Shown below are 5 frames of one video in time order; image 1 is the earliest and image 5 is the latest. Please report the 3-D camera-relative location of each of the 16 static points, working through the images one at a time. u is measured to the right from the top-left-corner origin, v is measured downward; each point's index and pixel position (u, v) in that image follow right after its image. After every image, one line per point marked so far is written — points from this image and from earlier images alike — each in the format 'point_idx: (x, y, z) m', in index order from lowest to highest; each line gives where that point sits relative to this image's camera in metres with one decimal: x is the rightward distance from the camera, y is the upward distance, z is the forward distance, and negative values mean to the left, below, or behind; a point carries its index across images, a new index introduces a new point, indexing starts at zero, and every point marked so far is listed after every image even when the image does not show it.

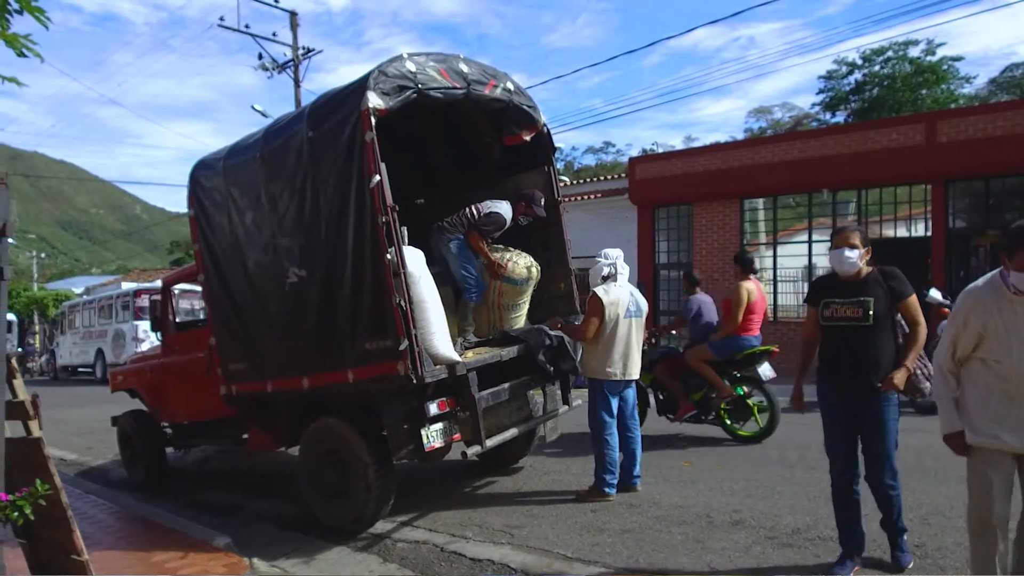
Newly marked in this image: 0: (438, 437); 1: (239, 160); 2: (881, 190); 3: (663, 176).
0: (-0.5, -1.1, +5.5) m
1: (-2.3, +1.1, +6.3) m
2: (+6.9, +1.8, +14.0) m
3: (+3.3, +2.4, +16.5) m
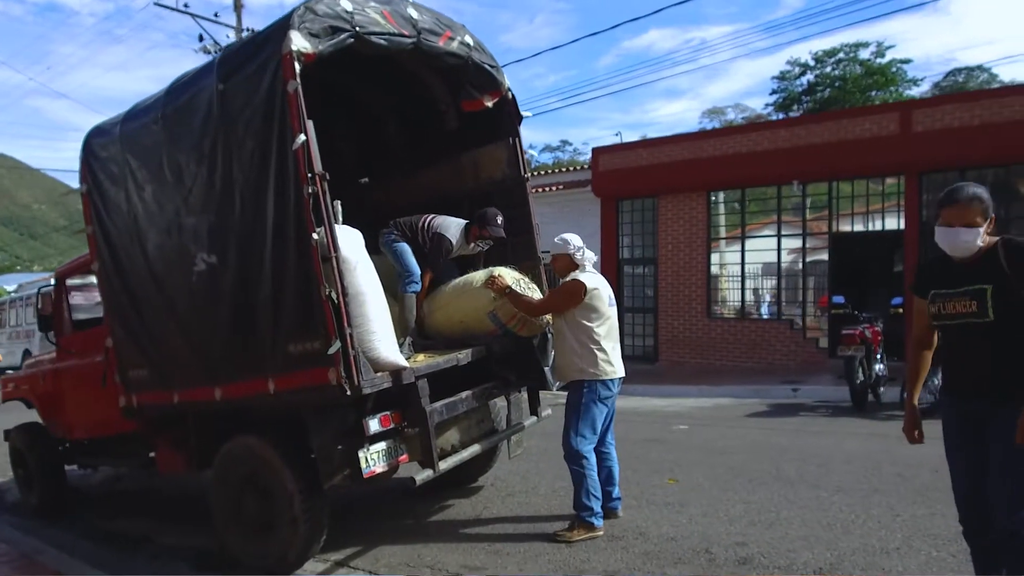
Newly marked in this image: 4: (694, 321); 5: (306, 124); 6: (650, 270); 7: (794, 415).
0: (-0.8, -1.0, +4.5) m
1: (-2.6, +1.1, +5.2) m
2: (+6.1, +1.9, +13.4) m
3: (+2.4, +2.5, +15.7) m
4: (+3.7, -0.7, +15.2) m
5: (-1.2, +0.9, +4.2) m
6: (+3.0, +0.3, +15.8) m
7: (+3.5, -1.6, +9.2) m
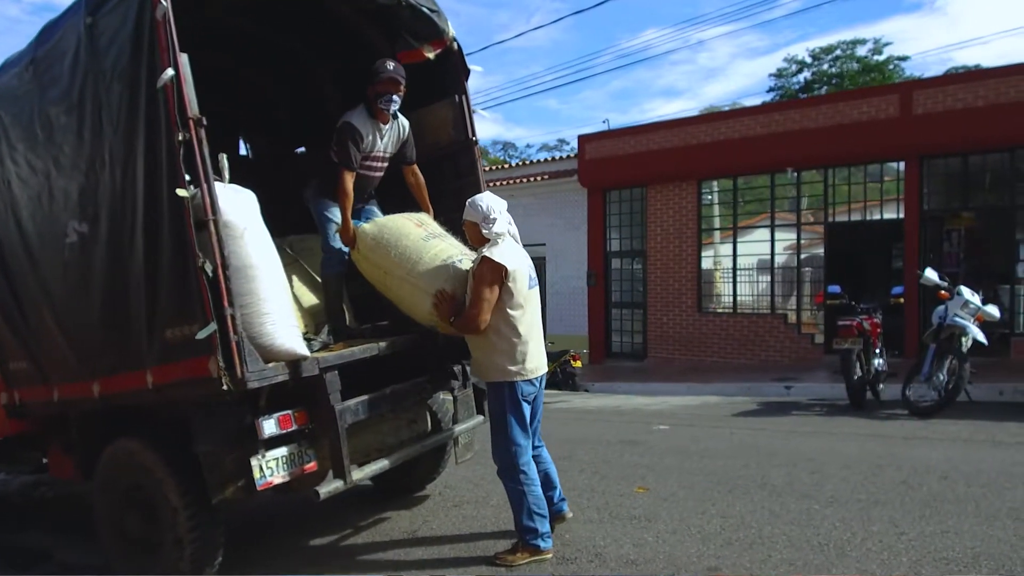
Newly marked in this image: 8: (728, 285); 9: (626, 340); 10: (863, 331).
0: (-1.1, -0.9, +3.7) m
1: (-3.0, +1.3, +4.4) m
2: (+5.7, +2.0, +12.7) m
3: (+2.0, +2.7, +15.0) m
4: (+3.3, -0.5, +14.4) m
5: (-1.5, +1.1, +3.4) m
6: (+2.6, +0.5, +15.1) m
7: (+3.1, -1.4, +8.4) m
8: (+4.1, +0.1, +14.0) m
9: (+2.4, -1.1, +15.4) m
10: (+4.1, -0.5, +8.6) m
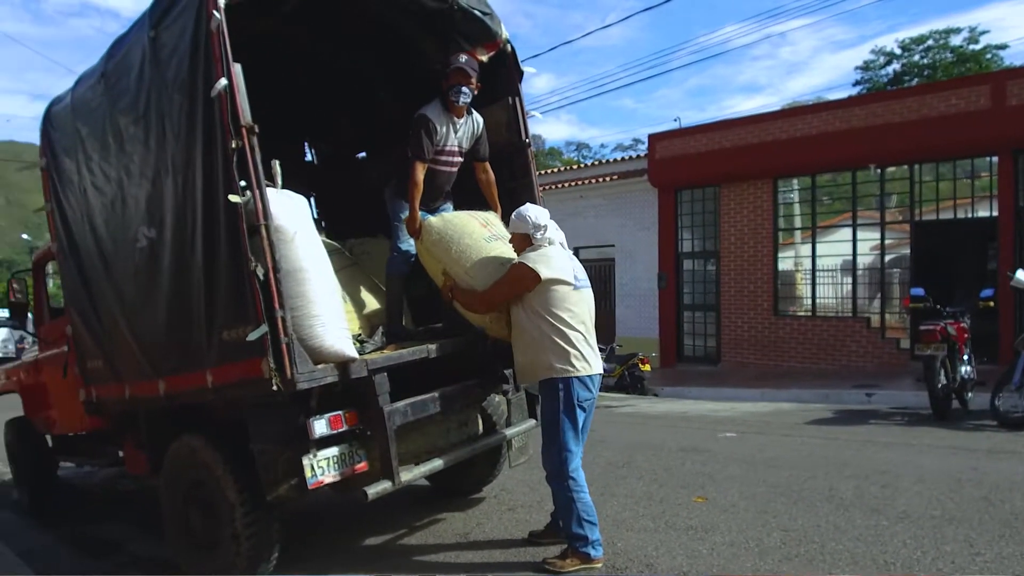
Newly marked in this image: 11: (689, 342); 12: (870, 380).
0: (-0.9, -0.9, +3.7) m
1: (-2.7, +1.3, +4.7) m
2: (+6.8, +2.0, +12.0) m
3: (+3.4, +2.6, +14.6) m
4: (+4.6, -0.6, +14.0) m
5: (-1.3, +1.0, +3.5) m
6: (+3.9, +0.4, +14.7) m
7: (+3.8, -1.4, +8.1) m
8: (+5.3, 0.0, +13.5) m
9: (+3.7, -1.1, +15.1) m
10: (+4.8, -0.5, +8.2) m
11: (+3.6, -1.1, +15.2) m
12: (+5.6, -1.4, +11.7) m
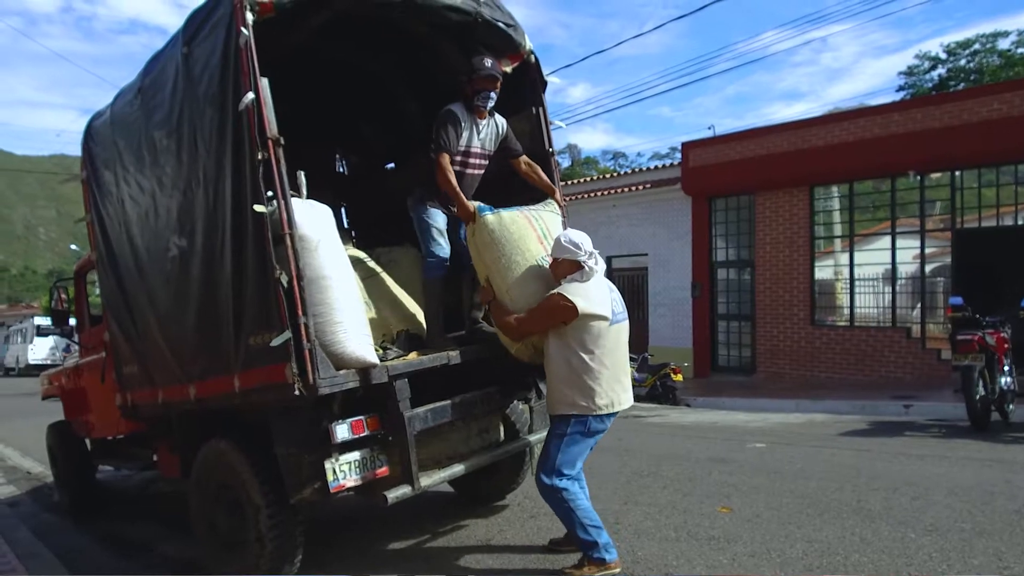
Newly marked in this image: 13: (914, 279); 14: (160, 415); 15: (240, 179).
0: (-0.8, -0.9, +3.8) m
1: (-2.5, +1.2, +4.9) m
2: (+7.3, +1.8, +11.7) m
3: (+4.0, +2.4, +14.5) m
4: (+5.2, -0.8, +13.8) m
5: (-1.2, +1.0, +3.6) m
6: (+4.5, +0.3, +14.6) m
7: (+4.1, -1.5, +7.9) m
8: (+5.9, -0.1, +13.3) m
9: (+4.4, -1.3, +14.9) m
10: (+5.0, -0.6, +8.0) m
11: (+4.2, -1.3, +15.0) m
12: (+6.0, -1.6, +11.4) m
13: (+6.7, +0.2, +12.6) m
14: (-2.3, -0.8, +5.0) m
15: (-1.4, +0.5, +3.8) m
